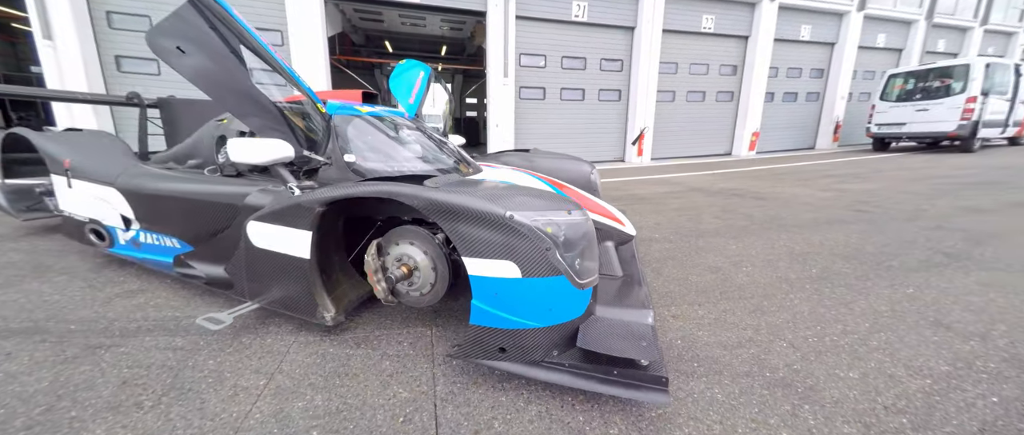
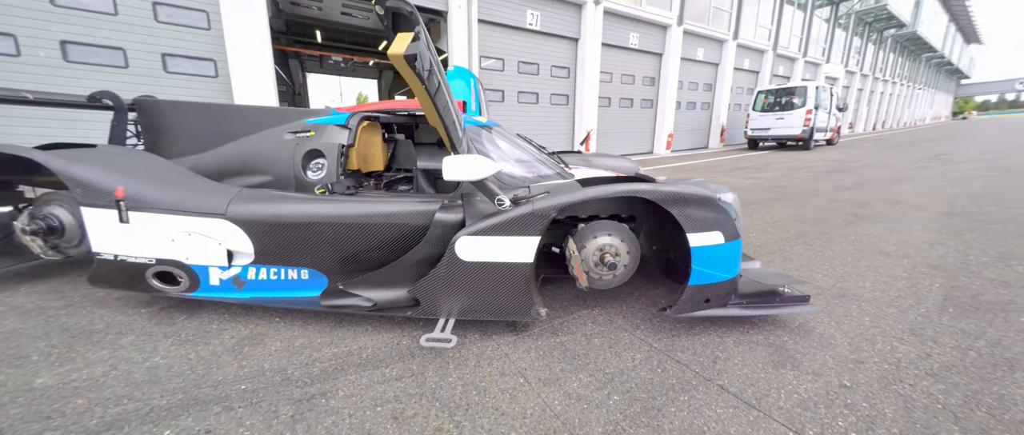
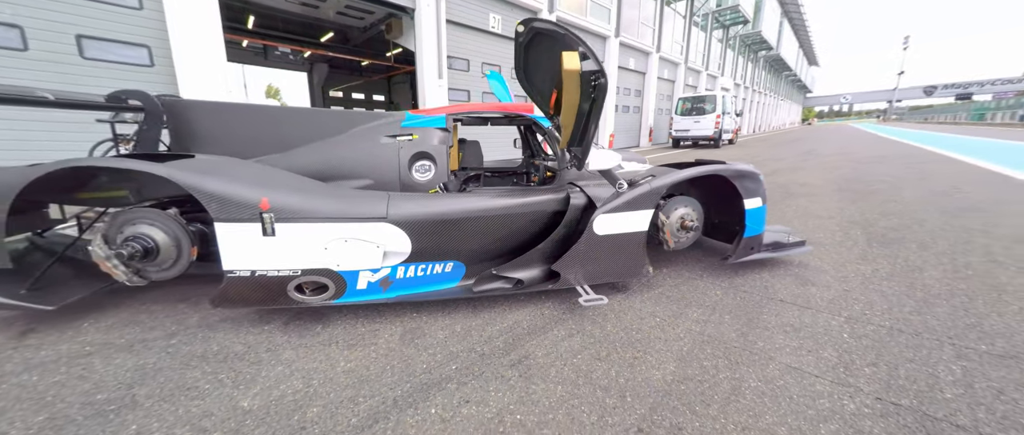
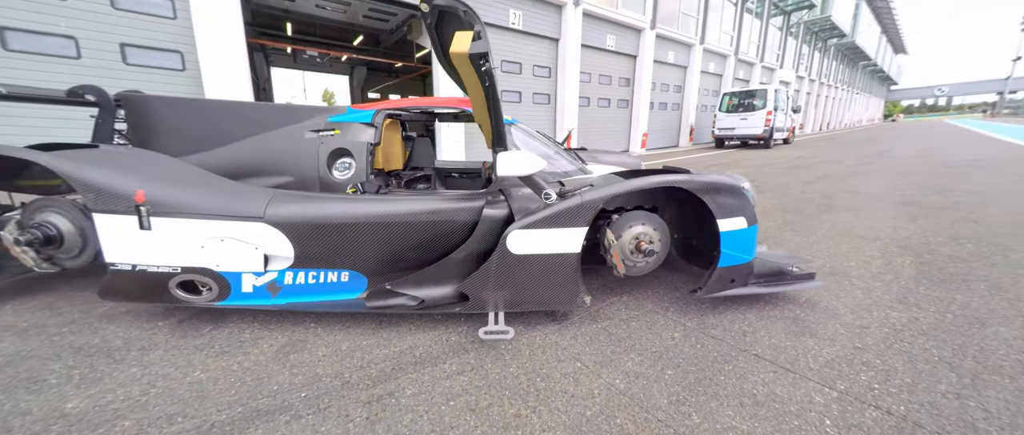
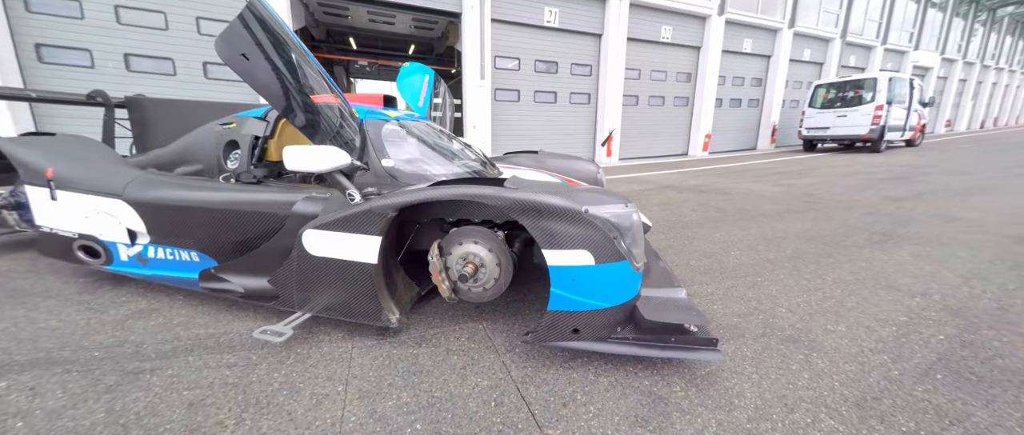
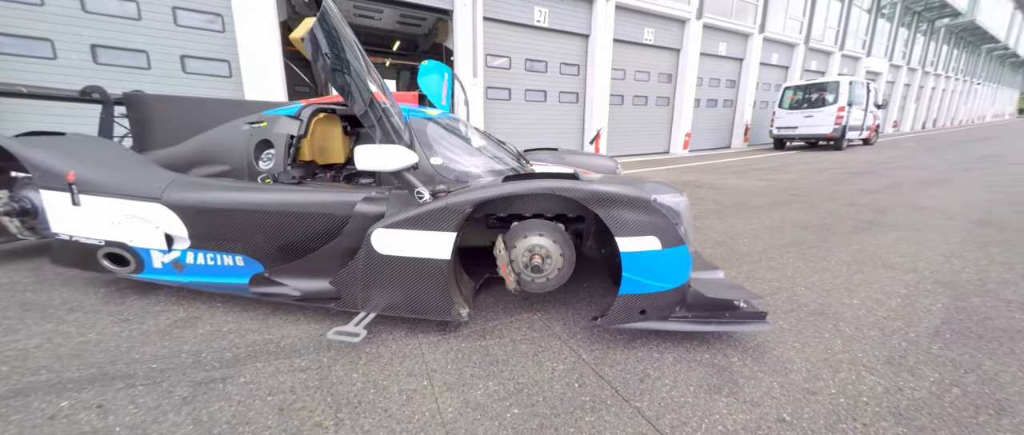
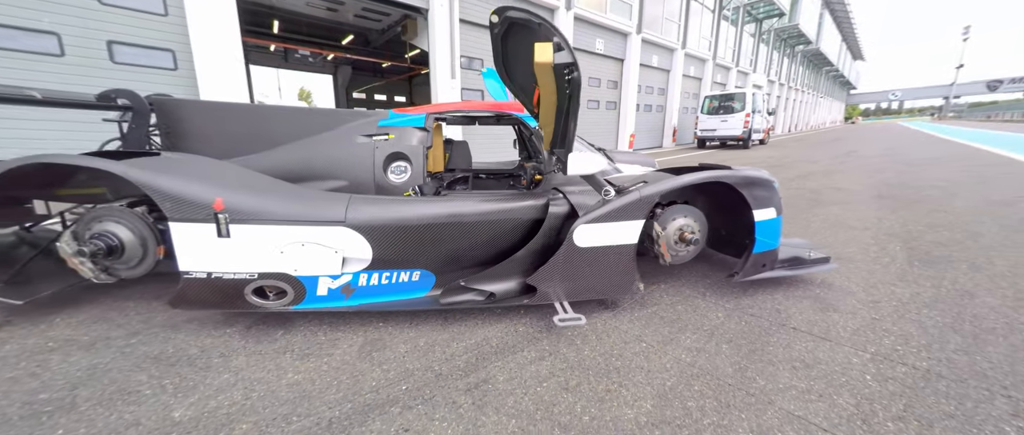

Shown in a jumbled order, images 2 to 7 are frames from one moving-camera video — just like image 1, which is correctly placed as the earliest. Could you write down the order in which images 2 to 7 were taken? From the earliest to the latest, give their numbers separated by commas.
5, 6, 2, 4, 7, 3
